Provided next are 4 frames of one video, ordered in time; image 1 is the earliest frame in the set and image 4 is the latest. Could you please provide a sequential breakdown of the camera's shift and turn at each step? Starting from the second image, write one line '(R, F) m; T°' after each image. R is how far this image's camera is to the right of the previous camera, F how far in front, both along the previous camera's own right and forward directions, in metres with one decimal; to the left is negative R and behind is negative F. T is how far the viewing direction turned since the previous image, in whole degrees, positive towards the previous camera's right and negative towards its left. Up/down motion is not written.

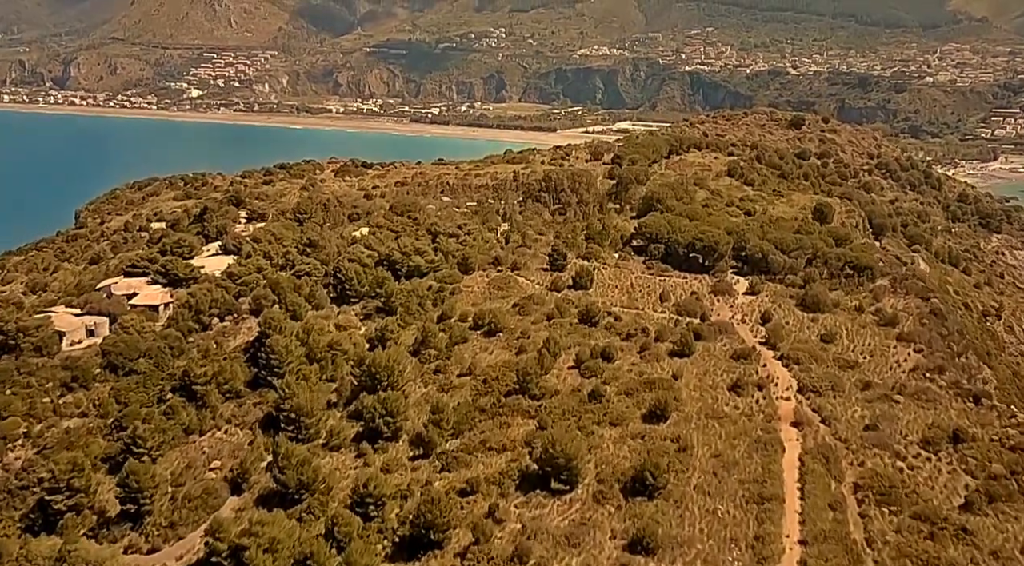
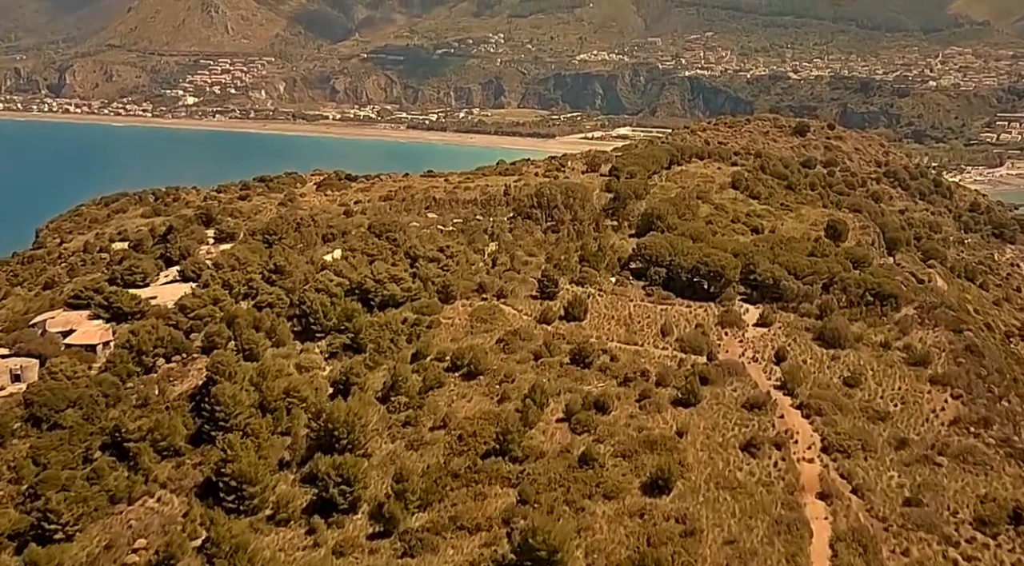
(+0.4, +2.7) m; 0°
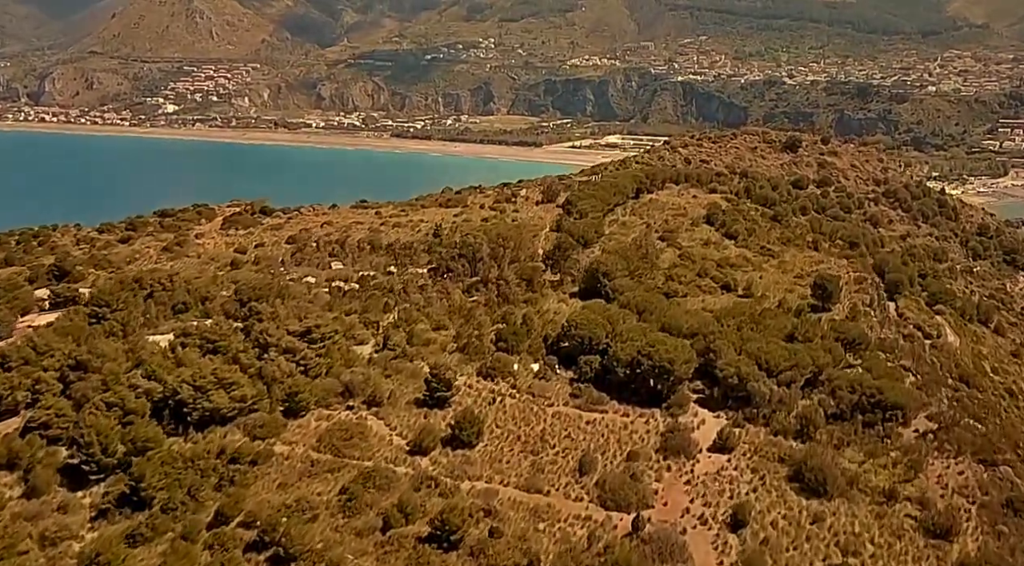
(+2.7, +6.7) m; 0°
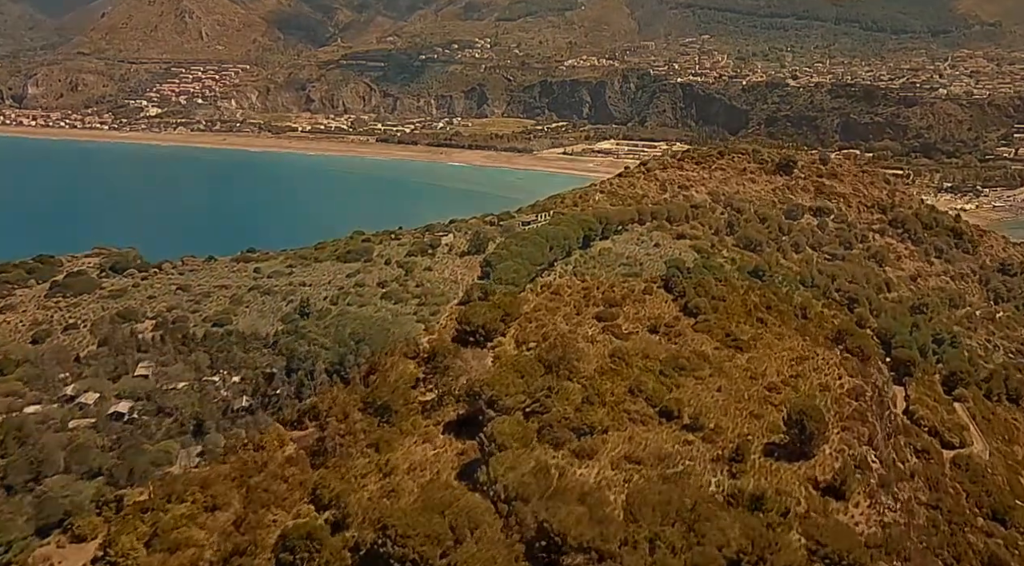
(+3.5, +8.5) m; 0°
